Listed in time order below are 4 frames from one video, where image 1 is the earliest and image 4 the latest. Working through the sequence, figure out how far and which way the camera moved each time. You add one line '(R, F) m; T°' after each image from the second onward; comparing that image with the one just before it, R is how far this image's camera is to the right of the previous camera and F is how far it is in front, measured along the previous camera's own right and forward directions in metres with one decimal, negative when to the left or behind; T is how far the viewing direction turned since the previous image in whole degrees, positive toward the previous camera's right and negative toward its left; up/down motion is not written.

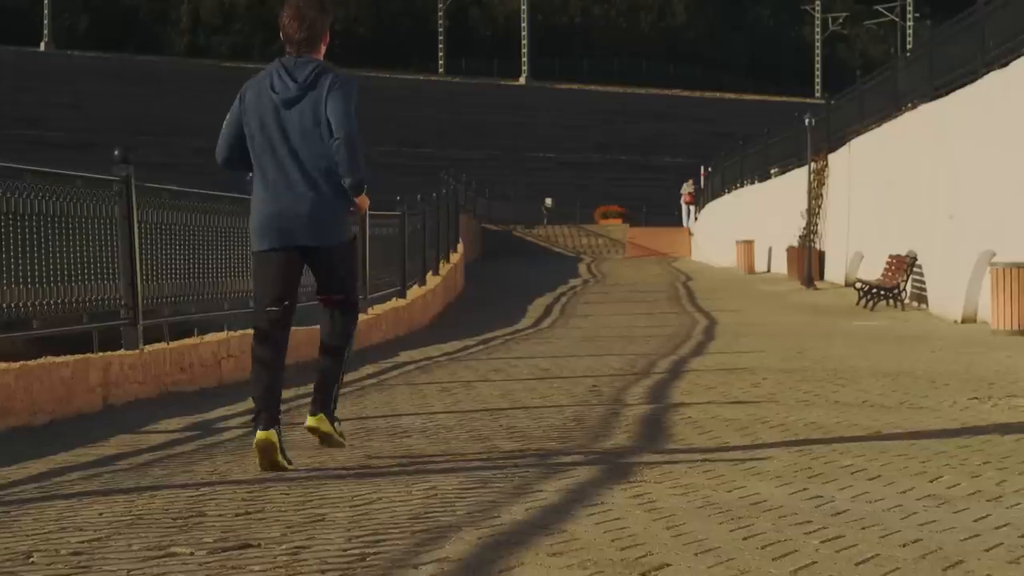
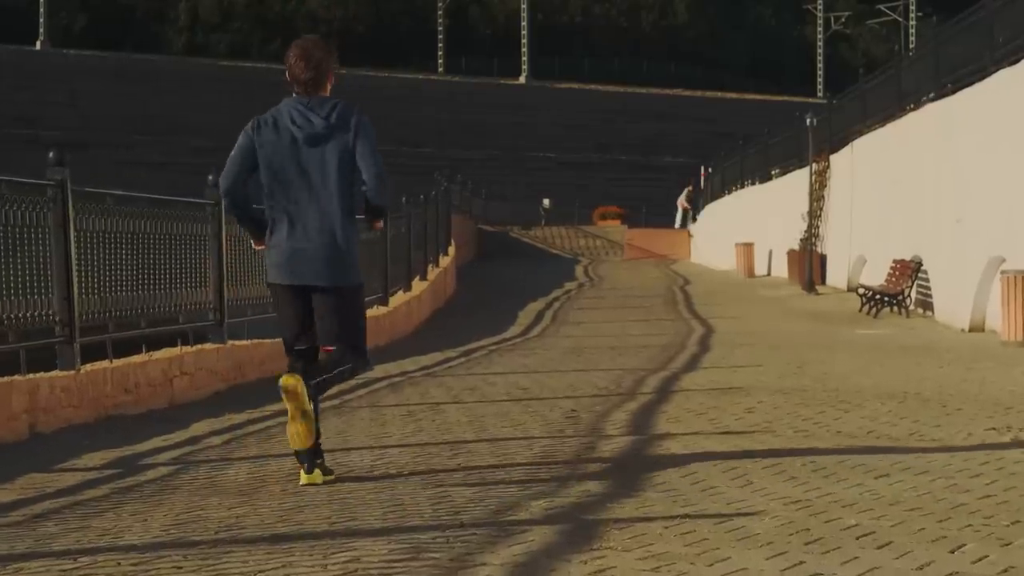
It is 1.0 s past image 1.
(+0.1, +0.7) m; 0°
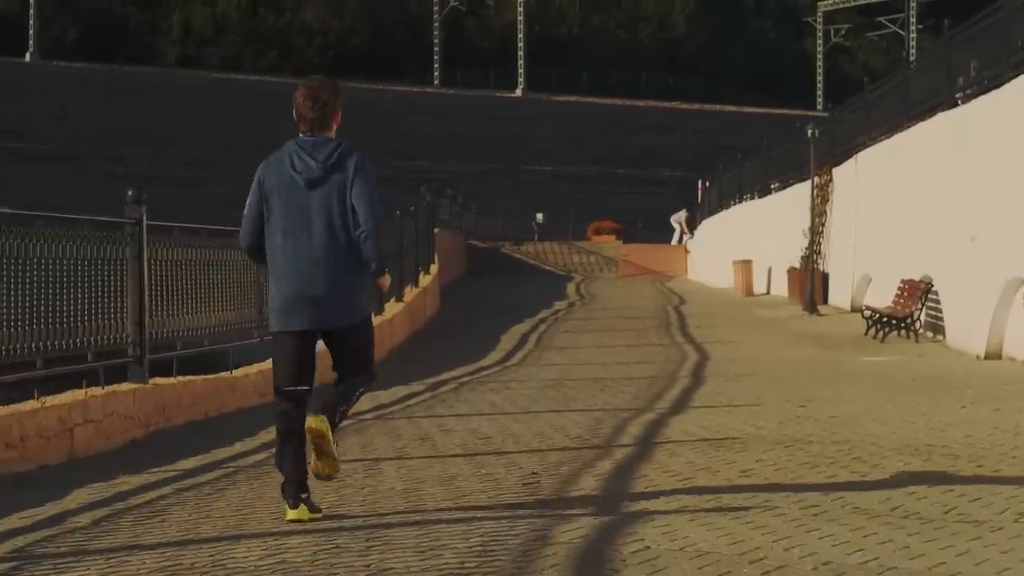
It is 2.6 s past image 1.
(+0.2, +1.3) m; 0°
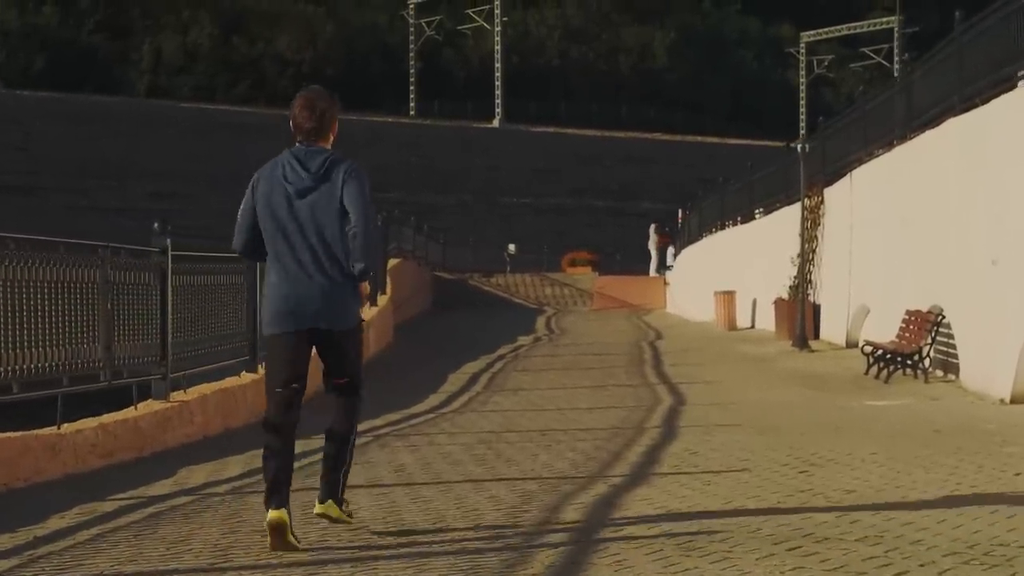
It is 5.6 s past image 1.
(+0.3, +2.4) m; +1°
